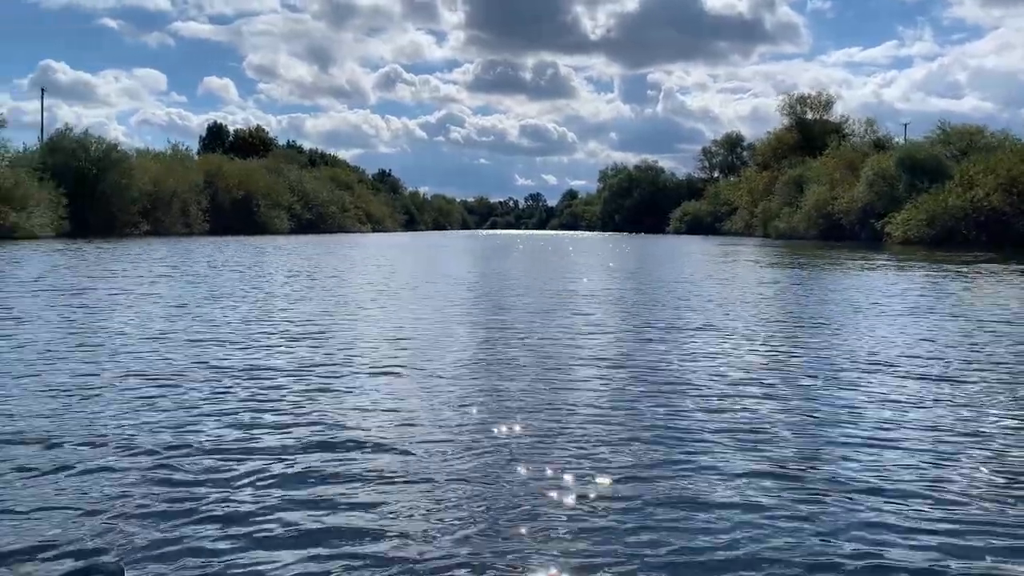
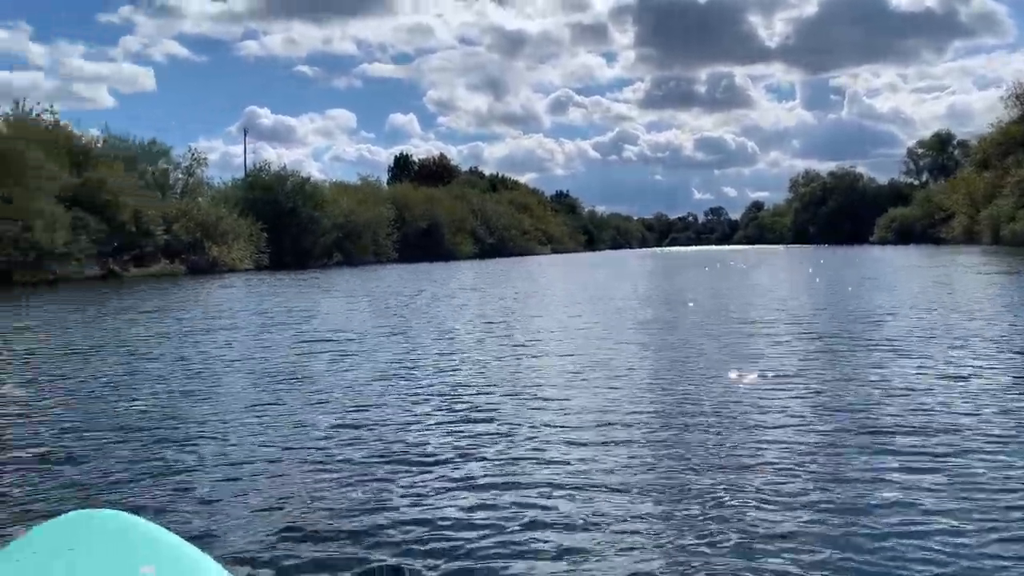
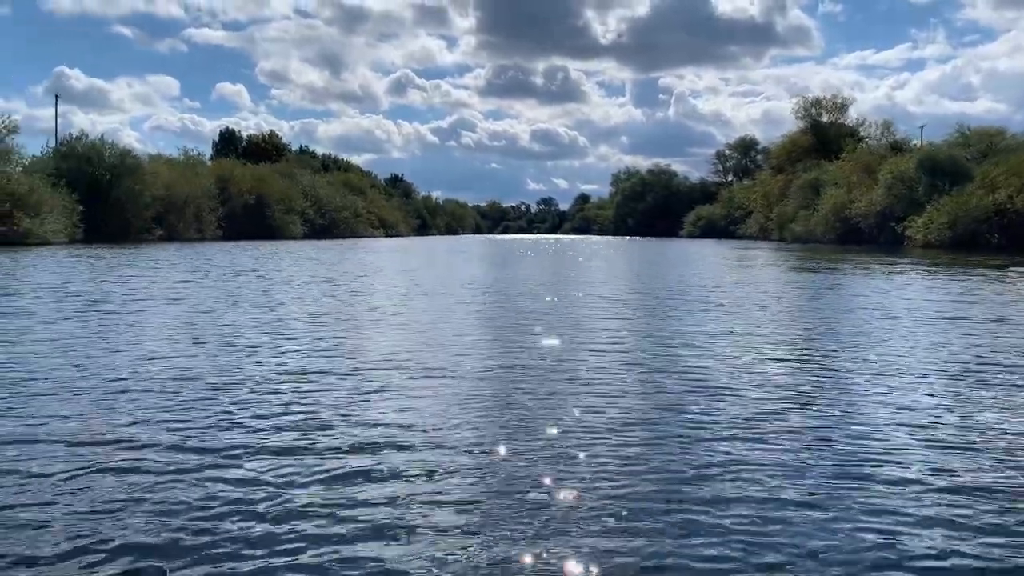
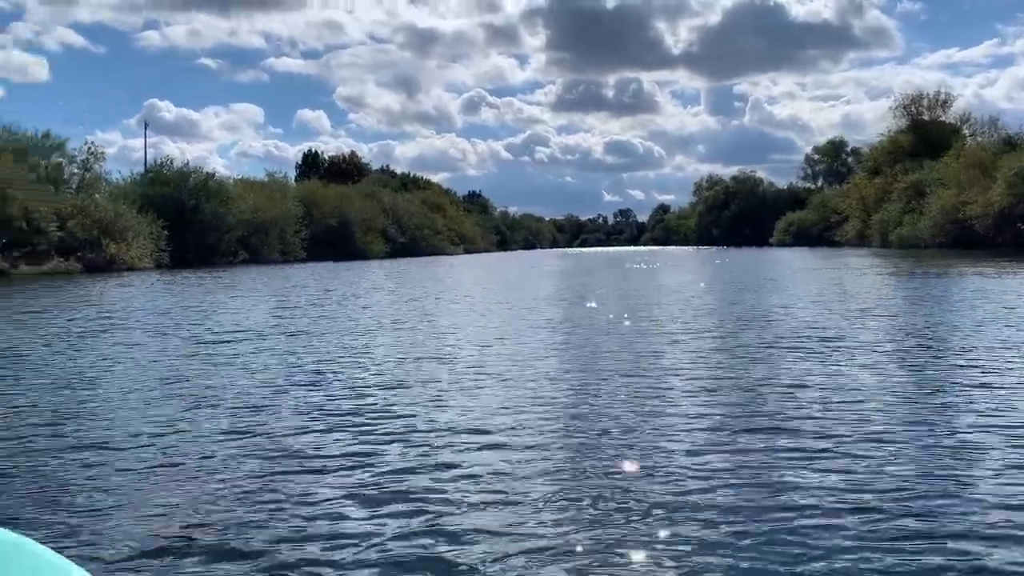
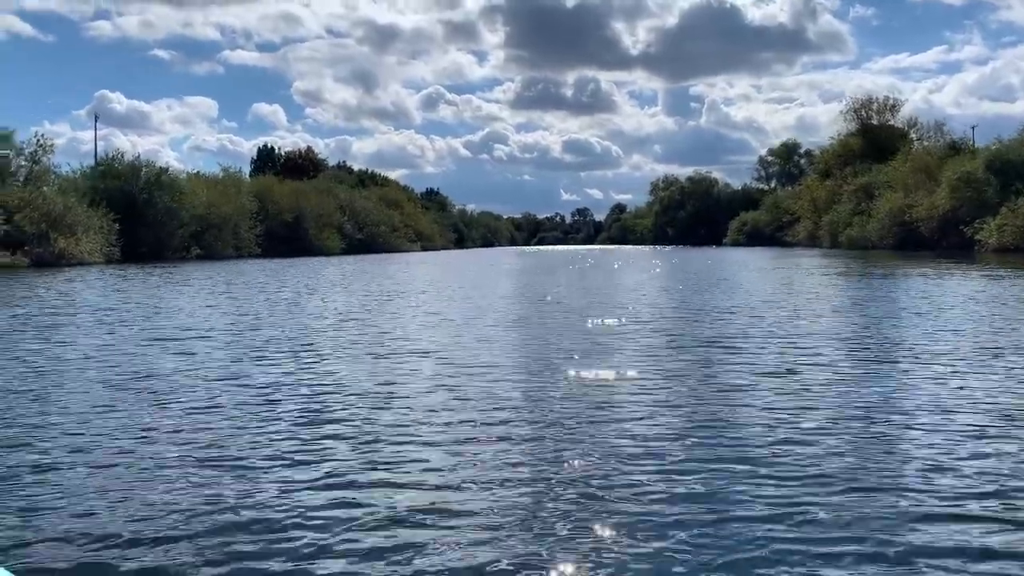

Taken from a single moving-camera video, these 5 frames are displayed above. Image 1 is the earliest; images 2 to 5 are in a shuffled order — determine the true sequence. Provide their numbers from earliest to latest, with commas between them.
3, 5, 4, 2
